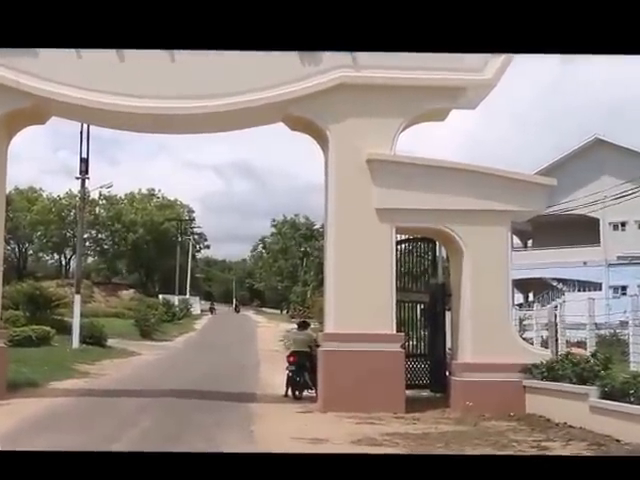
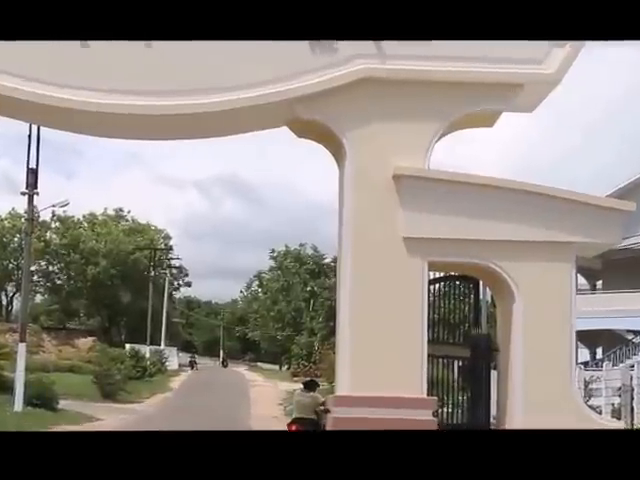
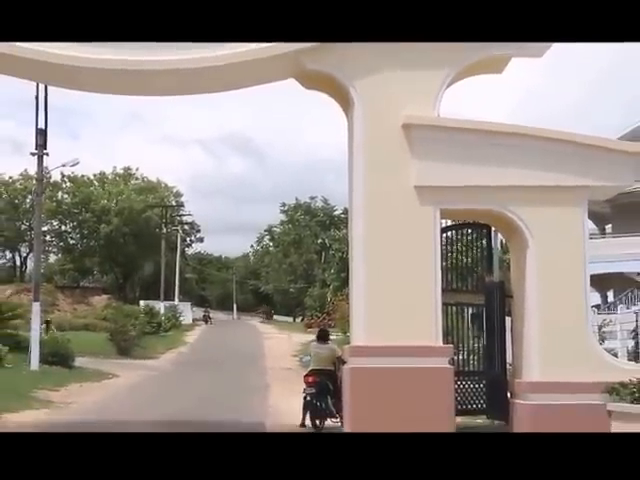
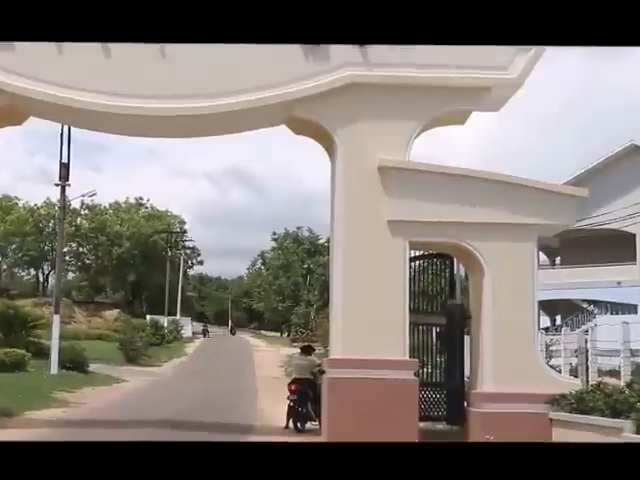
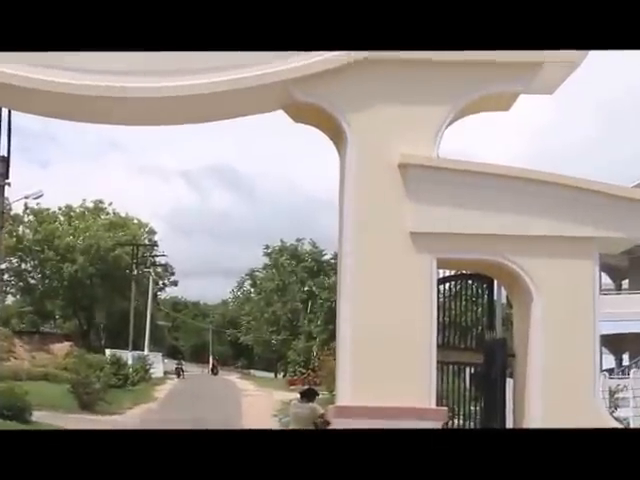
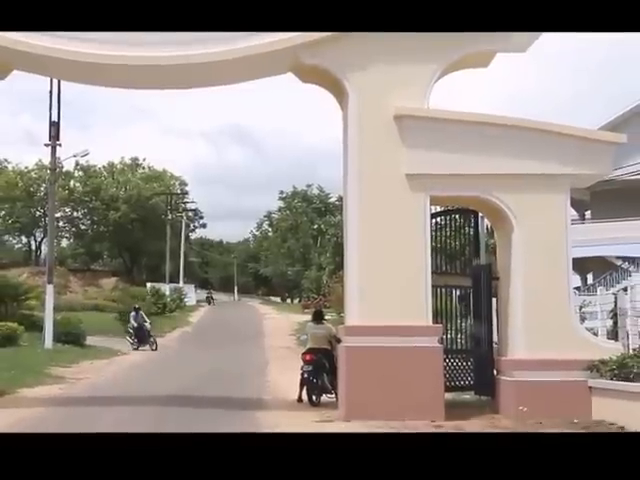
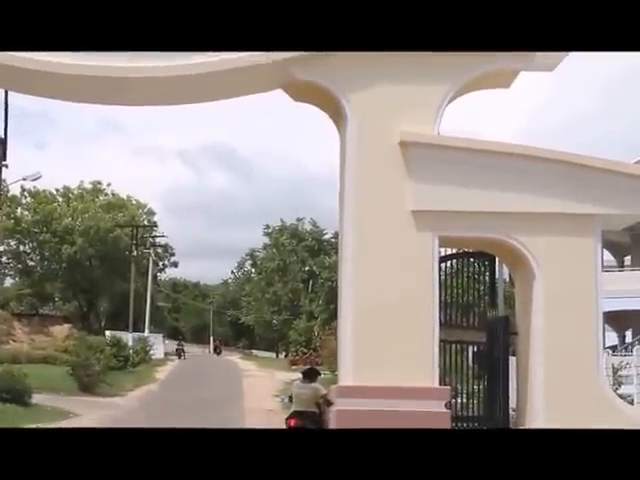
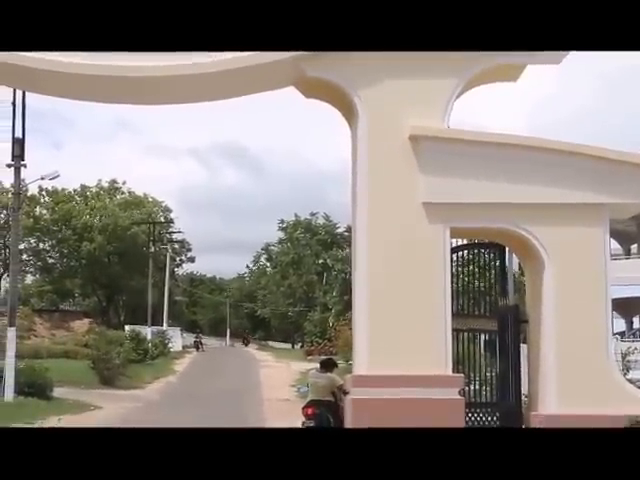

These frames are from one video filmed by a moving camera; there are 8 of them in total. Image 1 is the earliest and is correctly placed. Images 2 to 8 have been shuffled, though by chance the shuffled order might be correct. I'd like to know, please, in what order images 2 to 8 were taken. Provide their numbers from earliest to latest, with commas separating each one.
4, 2, 5, 7, 8, 3, 6
